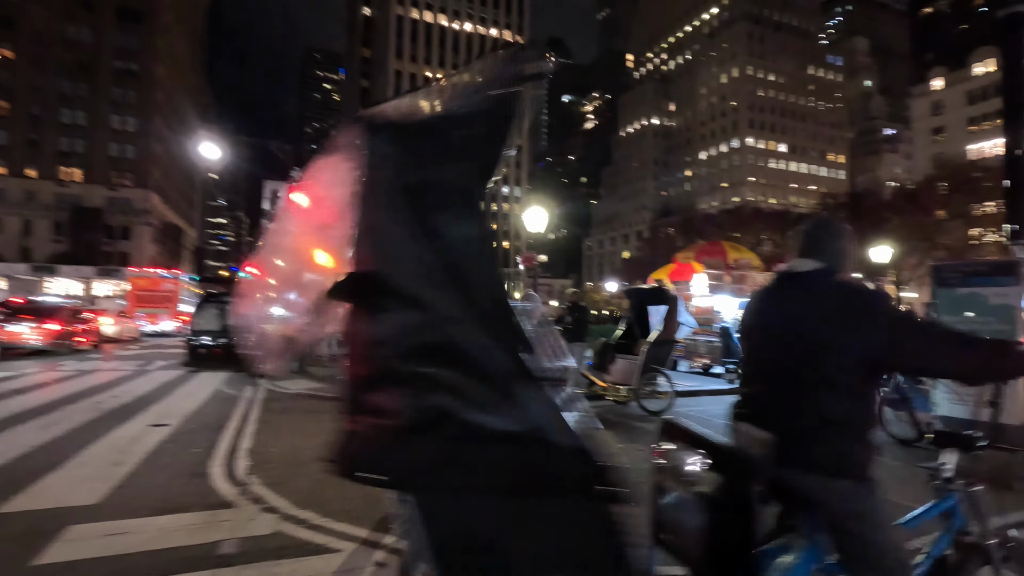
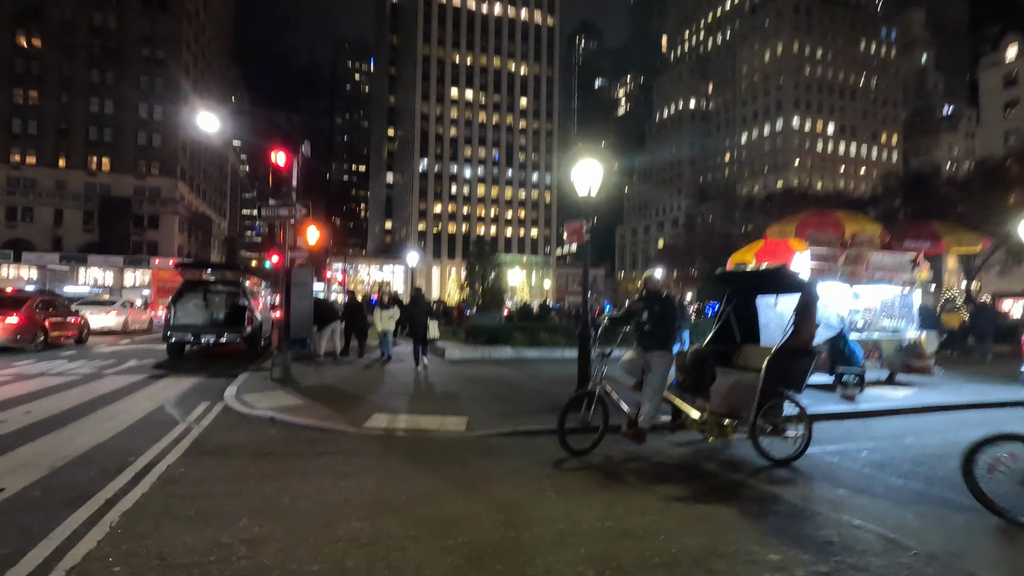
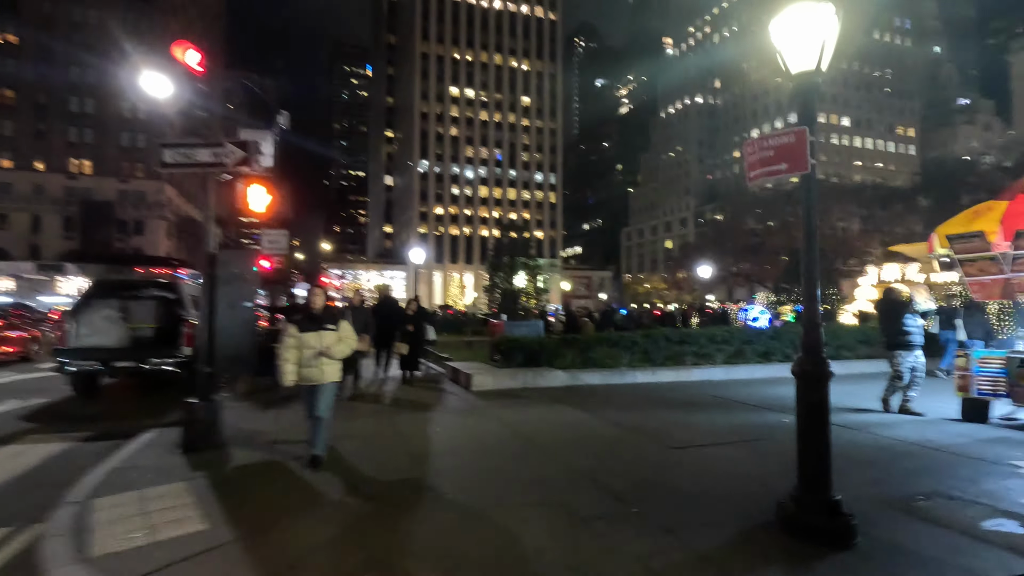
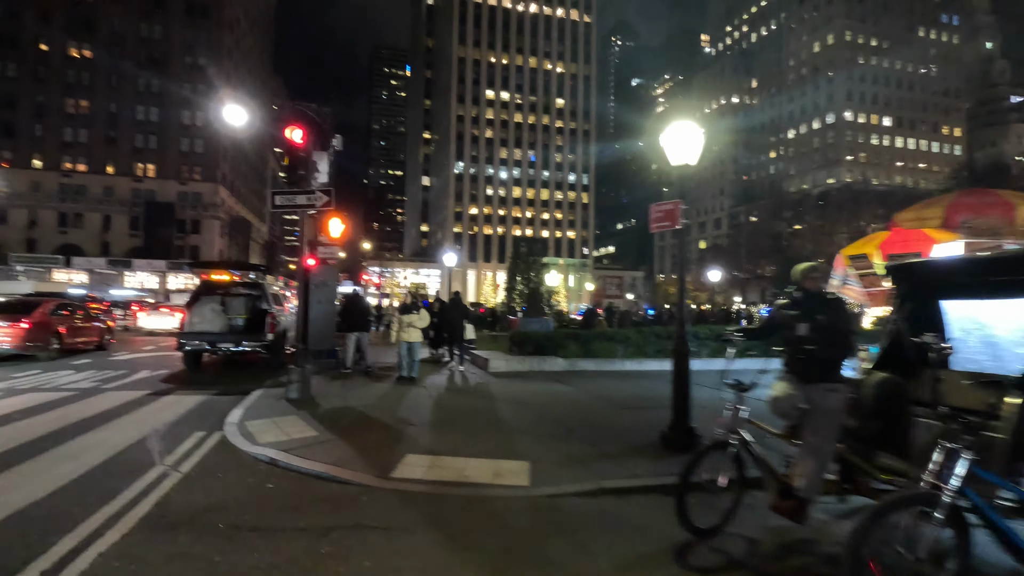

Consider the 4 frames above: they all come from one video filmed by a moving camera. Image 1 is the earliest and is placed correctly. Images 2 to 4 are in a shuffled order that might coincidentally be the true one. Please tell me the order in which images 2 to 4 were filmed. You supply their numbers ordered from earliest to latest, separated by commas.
2, 4, 3
